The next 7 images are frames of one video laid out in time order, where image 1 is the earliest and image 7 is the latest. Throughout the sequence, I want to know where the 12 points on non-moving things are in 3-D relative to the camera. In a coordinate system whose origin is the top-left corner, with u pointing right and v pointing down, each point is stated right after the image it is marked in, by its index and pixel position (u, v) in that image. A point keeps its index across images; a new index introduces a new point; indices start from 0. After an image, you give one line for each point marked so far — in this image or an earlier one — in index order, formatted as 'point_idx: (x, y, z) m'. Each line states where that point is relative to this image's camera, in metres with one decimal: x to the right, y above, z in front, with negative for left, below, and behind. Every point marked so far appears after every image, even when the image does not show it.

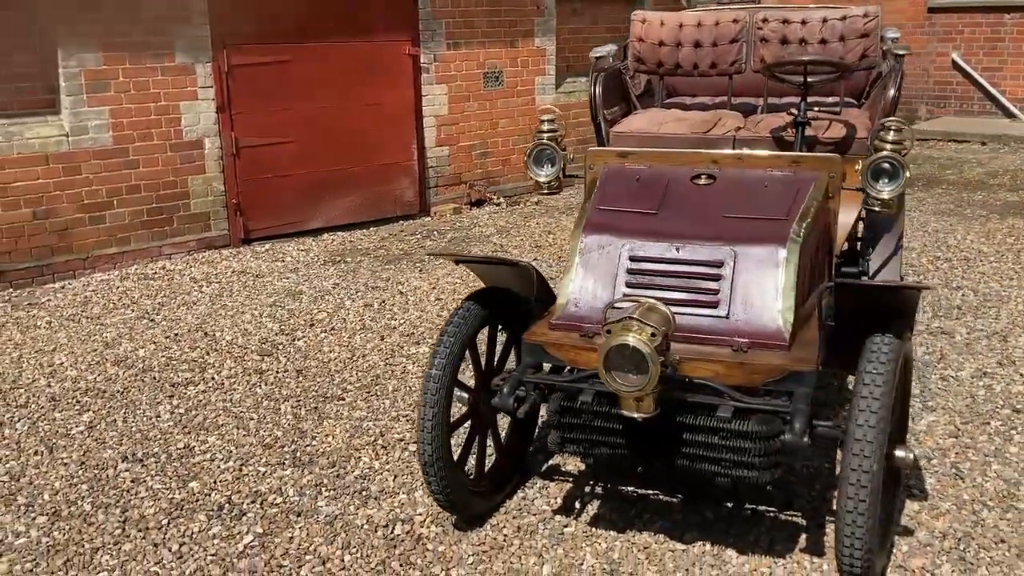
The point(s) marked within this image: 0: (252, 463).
0: (-1.0, -0.7, +3.6) m
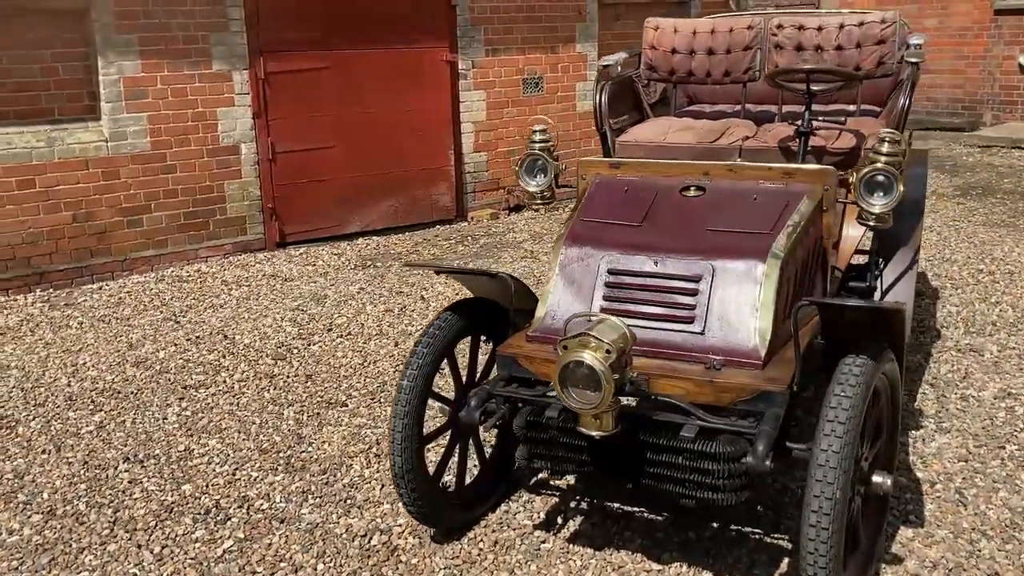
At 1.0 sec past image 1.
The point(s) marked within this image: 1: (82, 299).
0: (-1.0, -0.7, +3.6) m
1: (-2.7, -0.1, +5.9) m
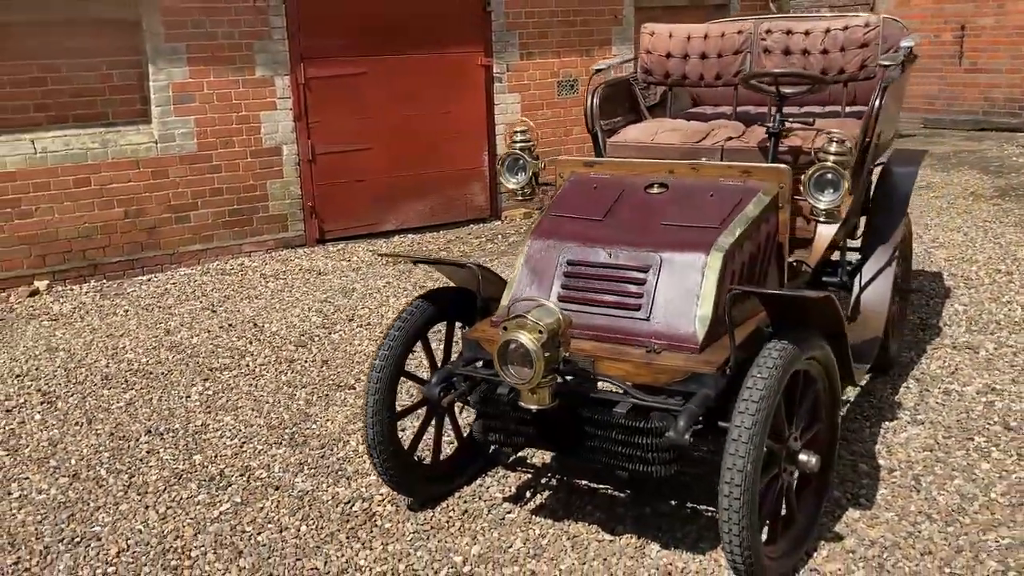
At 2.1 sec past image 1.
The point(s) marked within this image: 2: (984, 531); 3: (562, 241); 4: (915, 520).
0: (-1.1, -0.6, +3.9) m
1: (-2.6, 0.0, +6.4) m
2: (+1.5, -0.8, +3.0) m
3: (+0.2, +0.2, +3.2) m
4: (+1.3, -0.8, +3.1) m
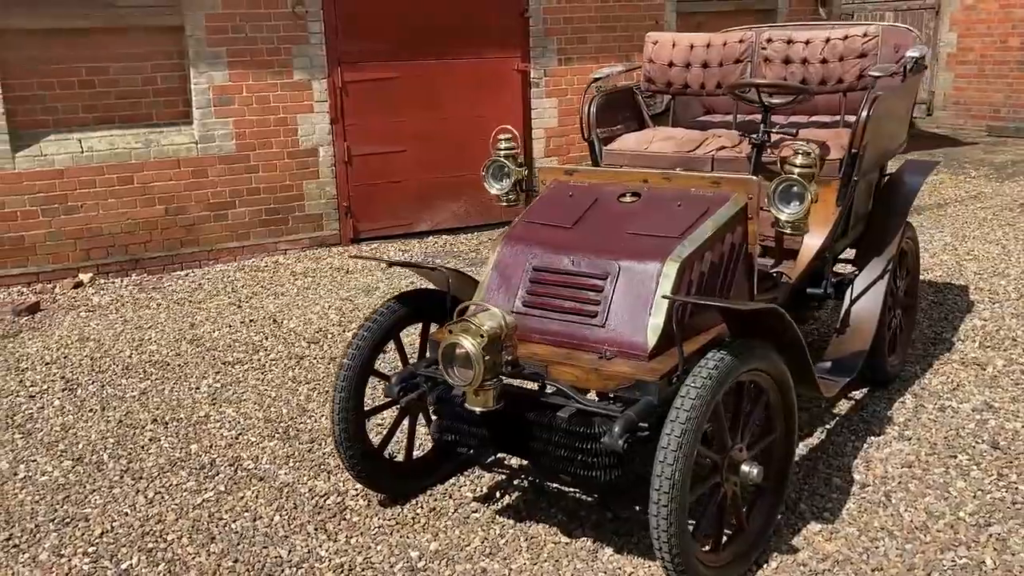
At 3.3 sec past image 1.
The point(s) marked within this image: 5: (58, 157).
0: (-1.1, -0.6, +4.1) m
1: (-2.4, 0.0, +6.6) m
2: (+1.4, -0.8, +3.0) m
3: (+0.1, +0.1, +3.3) m
4: (+1.2, -0.8, +3.1) m
5: (-3.2, +0.9, +6.5) m
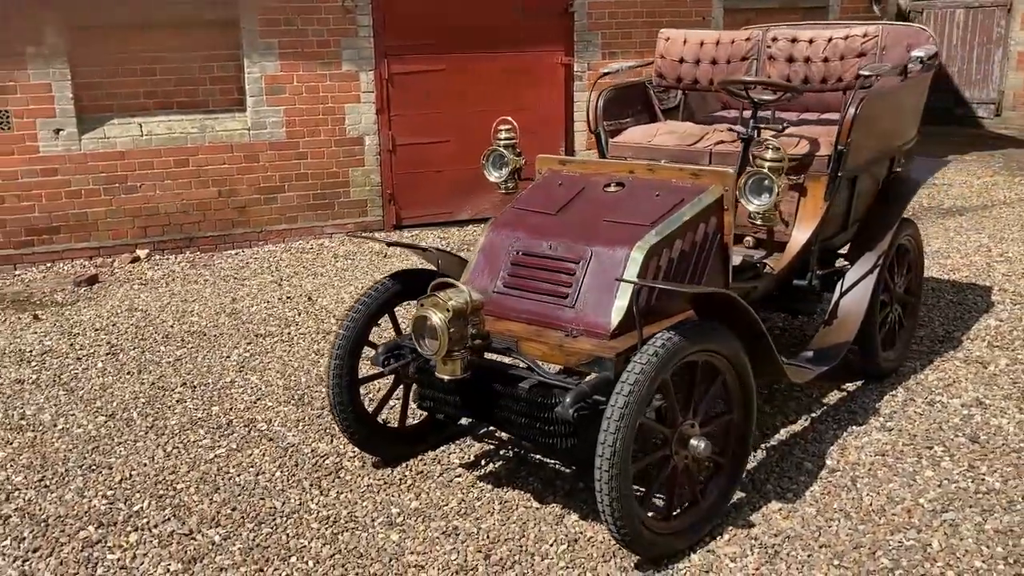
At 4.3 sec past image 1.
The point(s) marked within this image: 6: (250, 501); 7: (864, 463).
0: (-1.2, -0.5, +4.4) m
1: (-2.2, +0.2, +7.0) m
2: (+1.3, -0.8, +3.1) m
3: (0.0, +0.2, +3.5) m
4: (+1.1, -0.8, +3.2) m
5: (-2.9, +1.1, +7.0) m
6: (-1.0, -0.8, +3.4) m
7: (+1.3, -0.7, +3.6) m
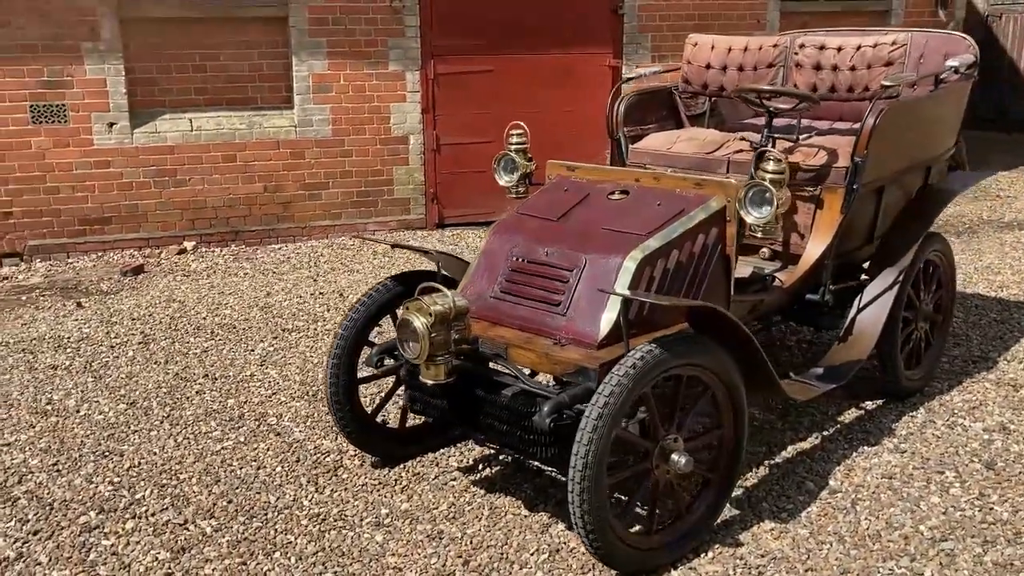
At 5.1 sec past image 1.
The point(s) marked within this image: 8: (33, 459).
0: (-1.1, -0.5, +4.5) m
1: (-1.9, +0.2, +7.2) m
2: (+1.2, -0.9, +3.0) m
3: (0.0, +0.2, +3.5) m
4: (+1.0, -0.8, +3.1) m
5: (-2.6, +1.2, +7.2) m
6: (-1.0, -0.8, +3.5) m
7: (+1.3, -0.7, +3.5) m
8: (-1.9, -0.7, +3.8) m
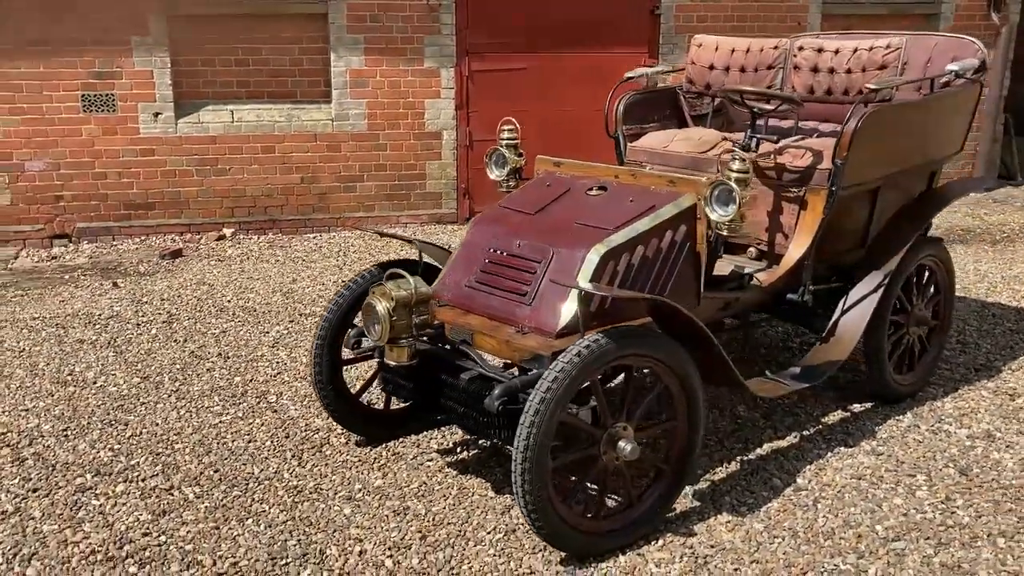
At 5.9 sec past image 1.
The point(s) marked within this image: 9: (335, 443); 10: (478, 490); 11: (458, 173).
0: (-1.1, -0.4, +4.7) m
1: (-1.7, +0.3, +7.4) m
2: (+1.0, -0.9, +3.0) m
3: (-0.1, +0.2, +3.6) m
4: (+0.9, -0.8, +3.2) m
5: (-2.4, +1.3, +7.5) m
6: (-1.1, -0.7, +3.7) m
7: (+1.2, -0.7, +3.5) m
8: (-2.0, -0.6, +4.1) m
9: (-0.7, -0.6, +3.9) m
10: (-0.1, -0.8, +3.5) m
11: (-0.5, +1.0, +8.0) m
